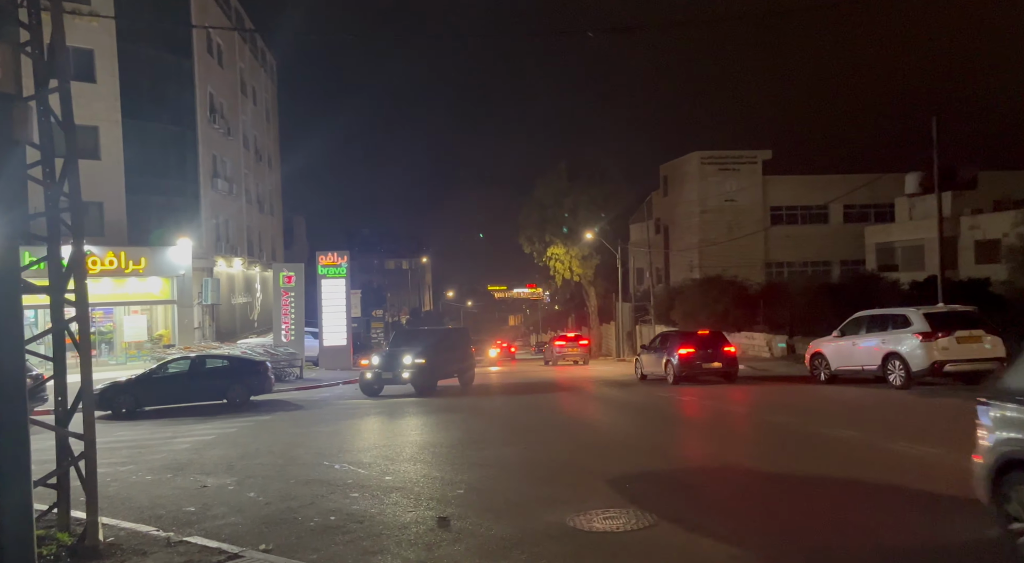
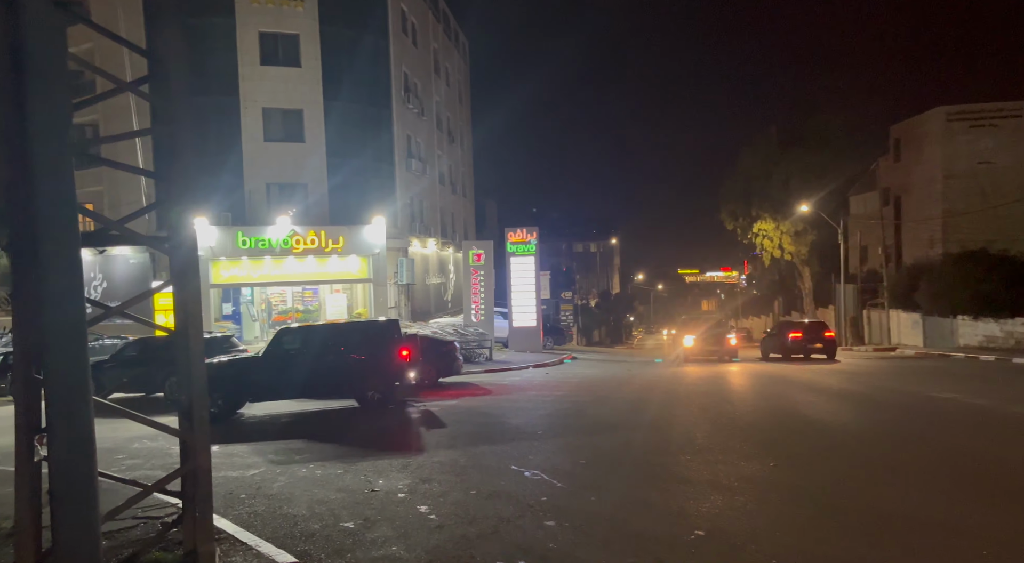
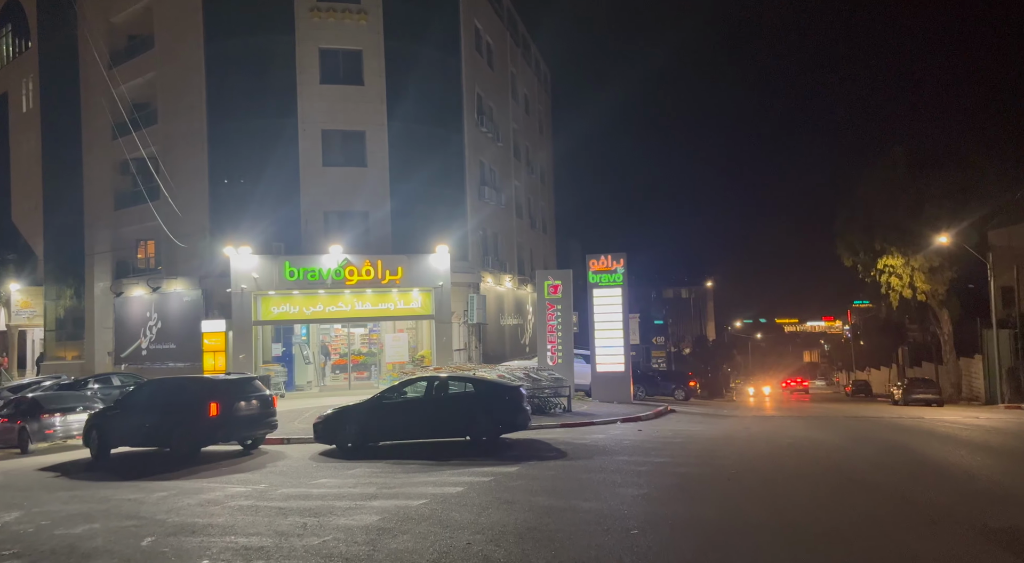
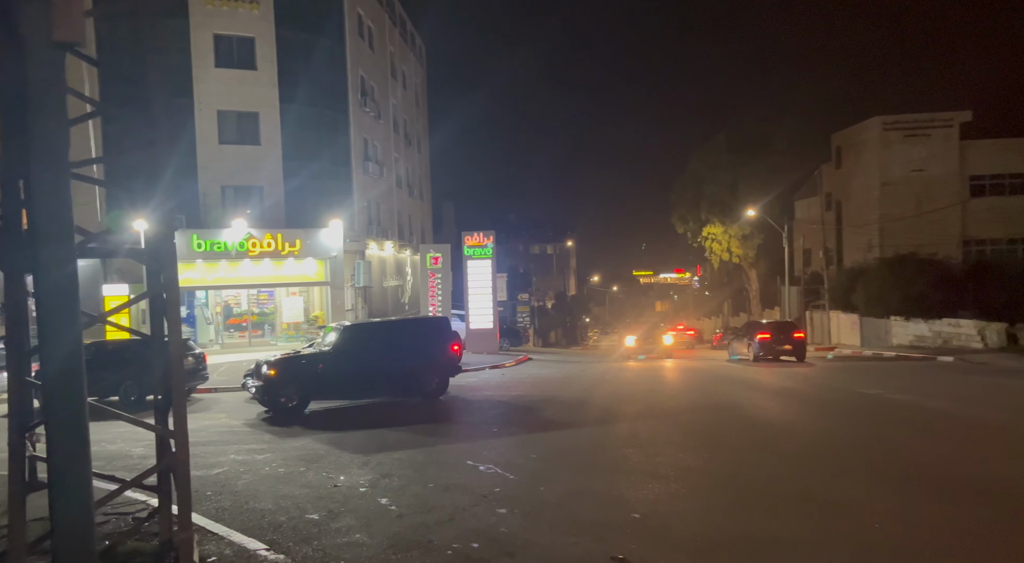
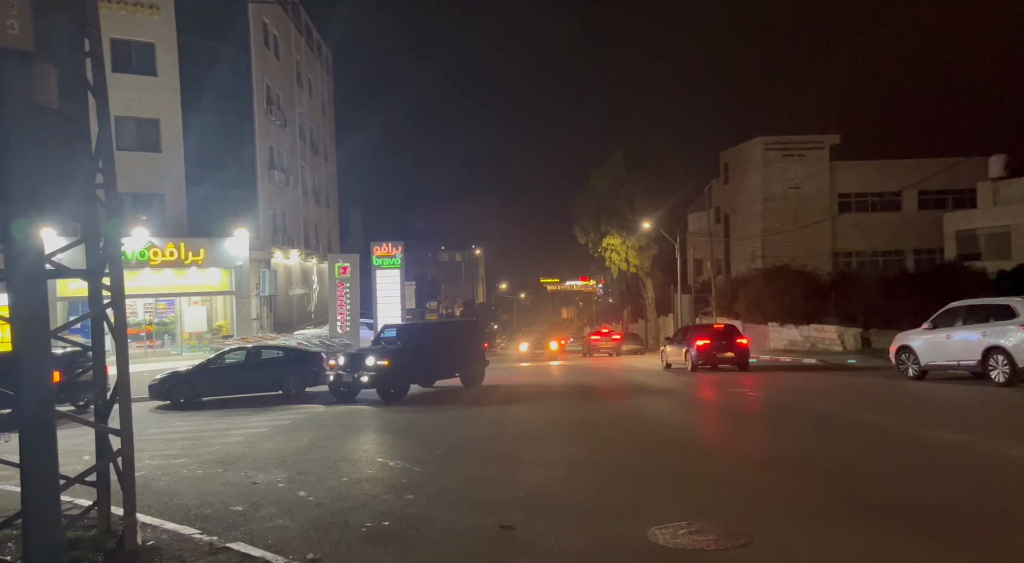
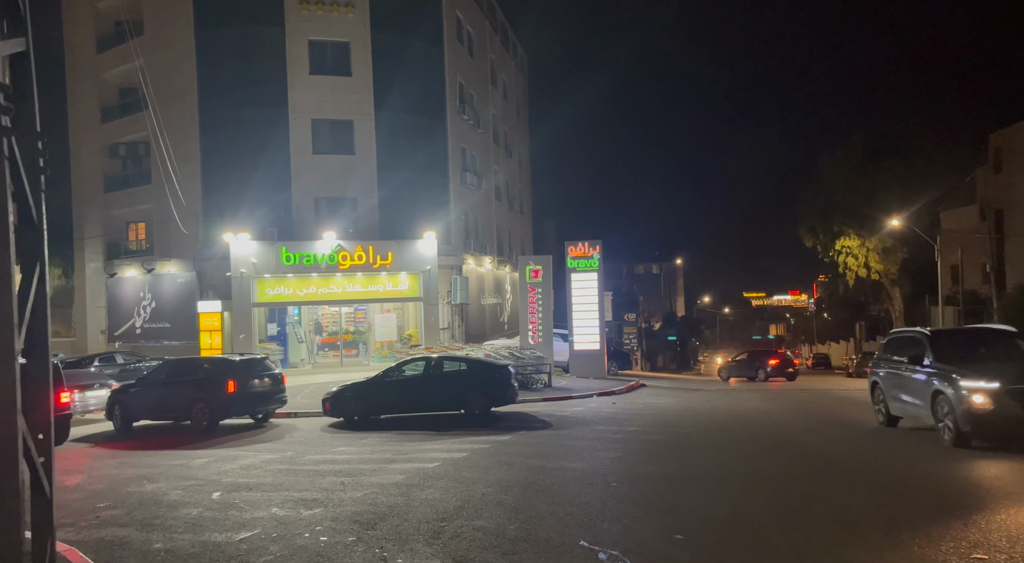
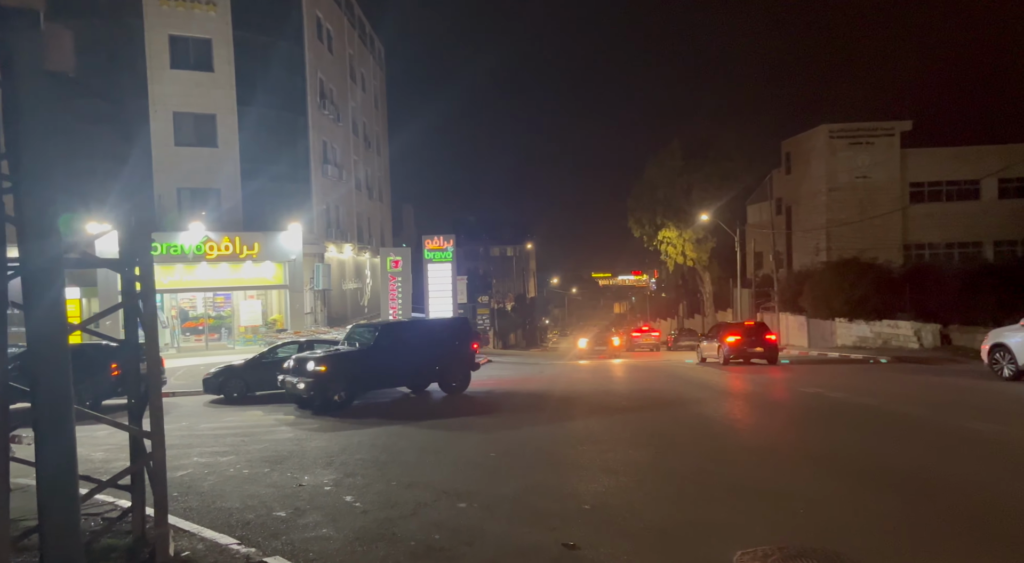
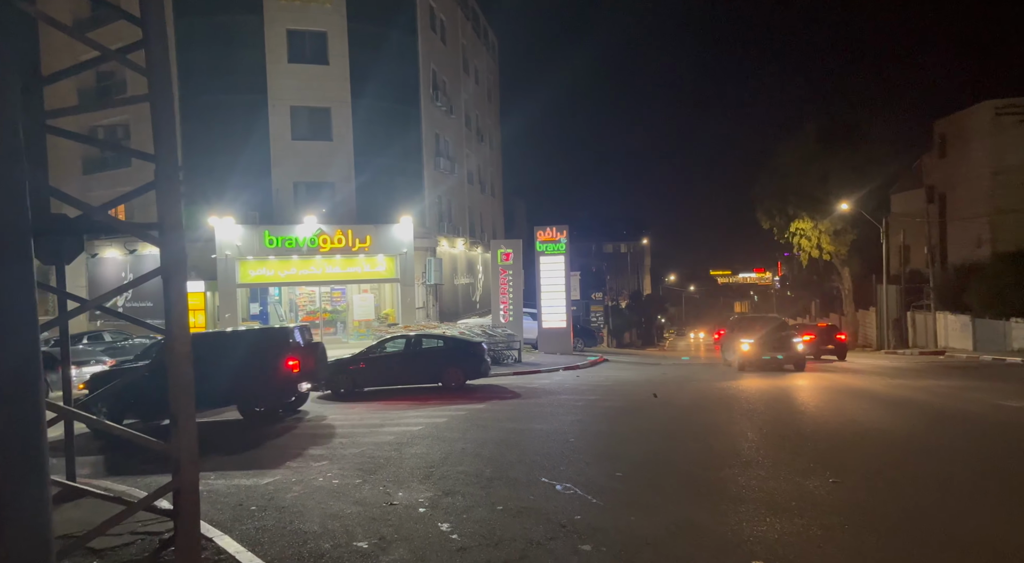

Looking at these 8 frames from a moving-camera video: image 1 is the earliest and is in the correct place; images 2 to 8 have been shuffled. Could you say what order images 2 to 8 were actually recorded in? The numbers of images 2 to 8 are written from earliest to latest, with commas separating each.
5, 7, 4, 2, 8, 6, 3
